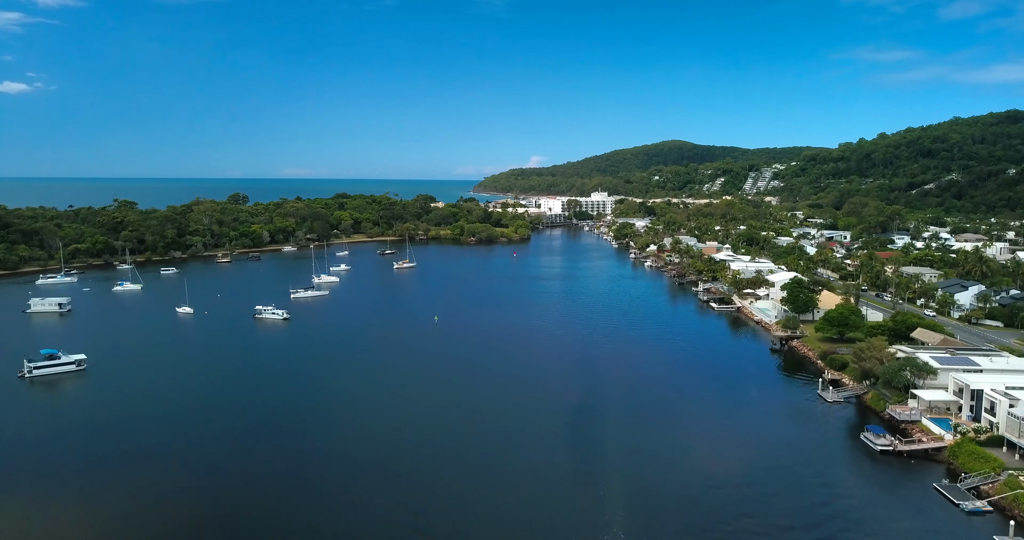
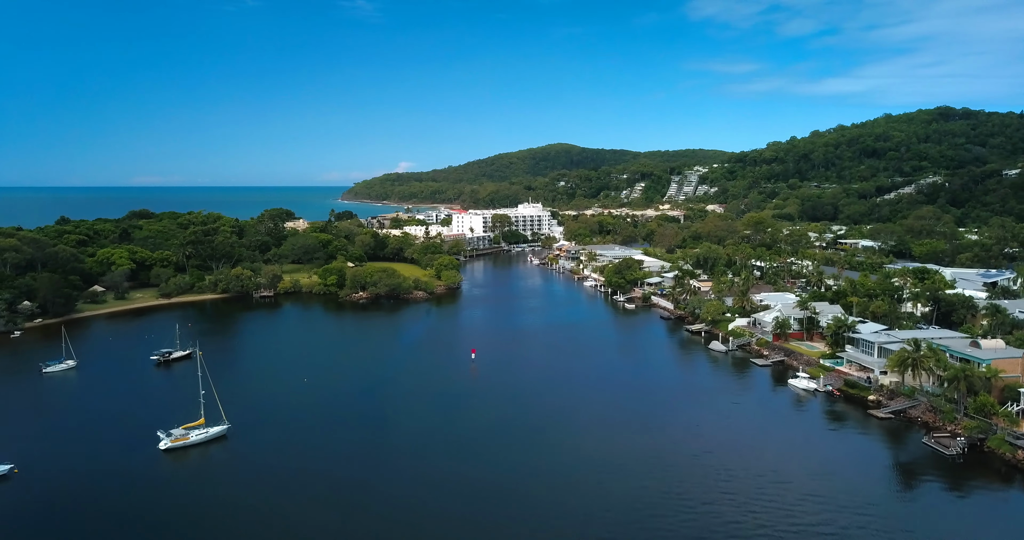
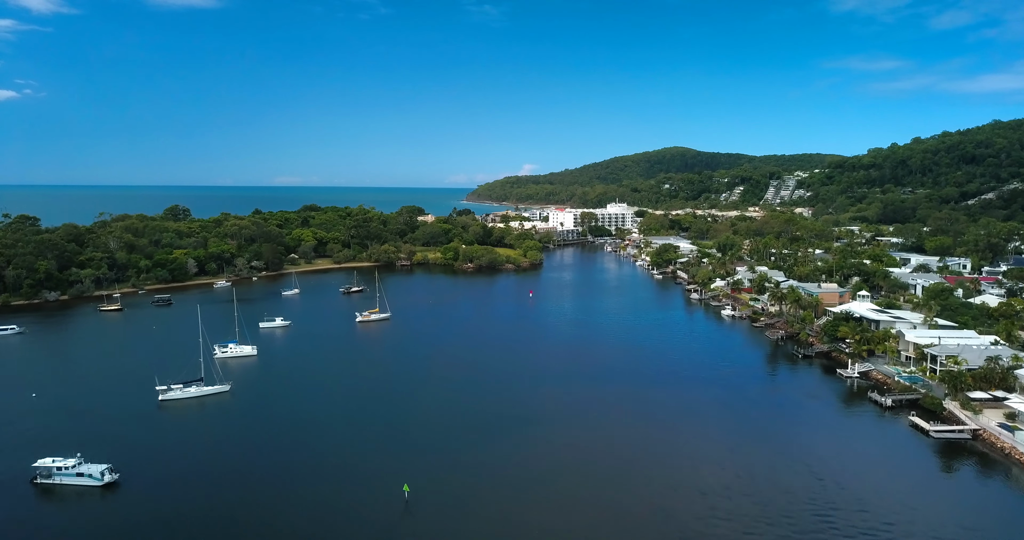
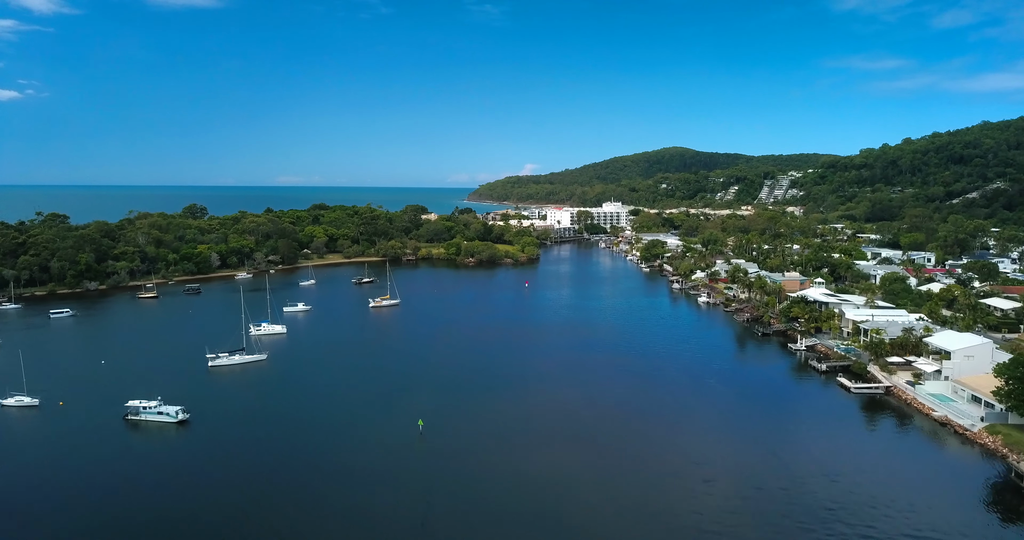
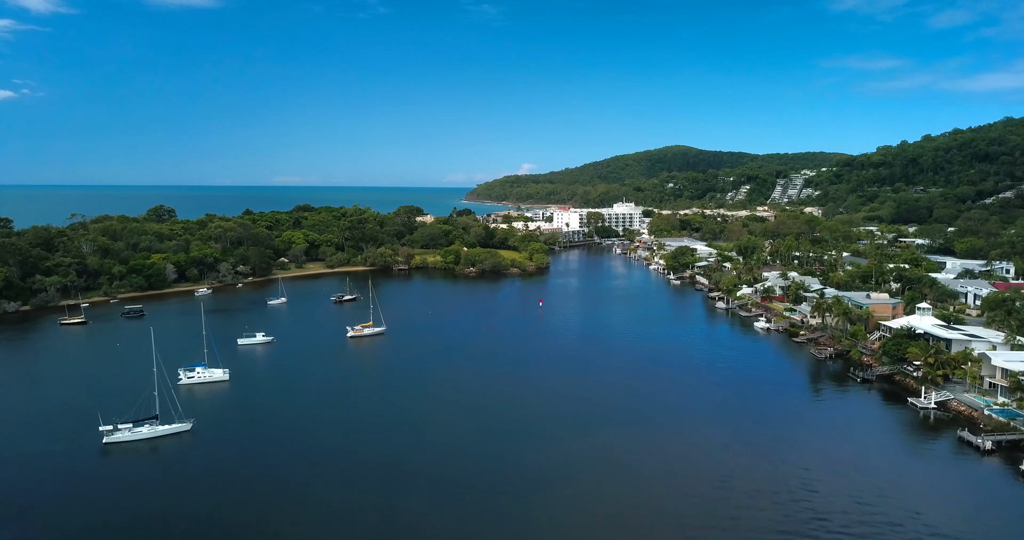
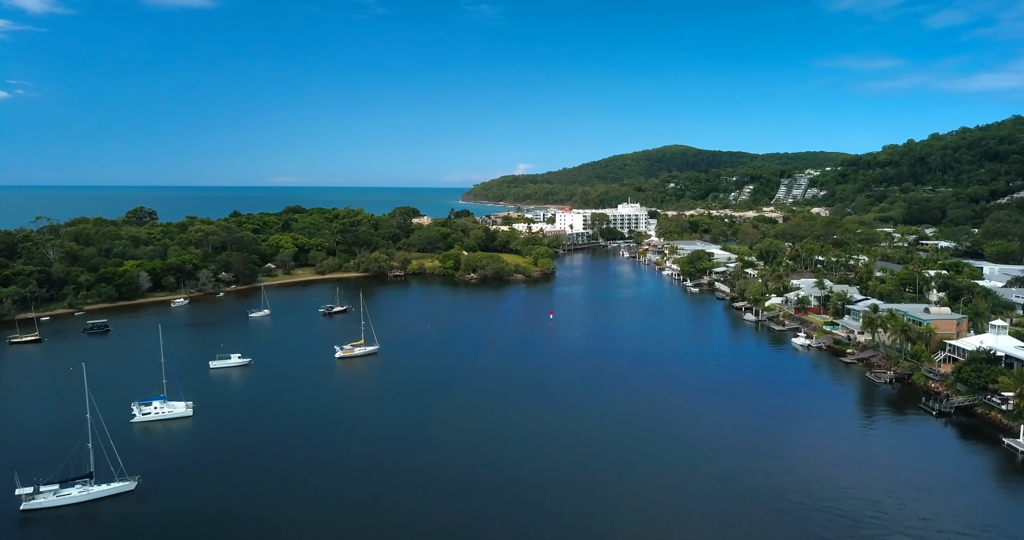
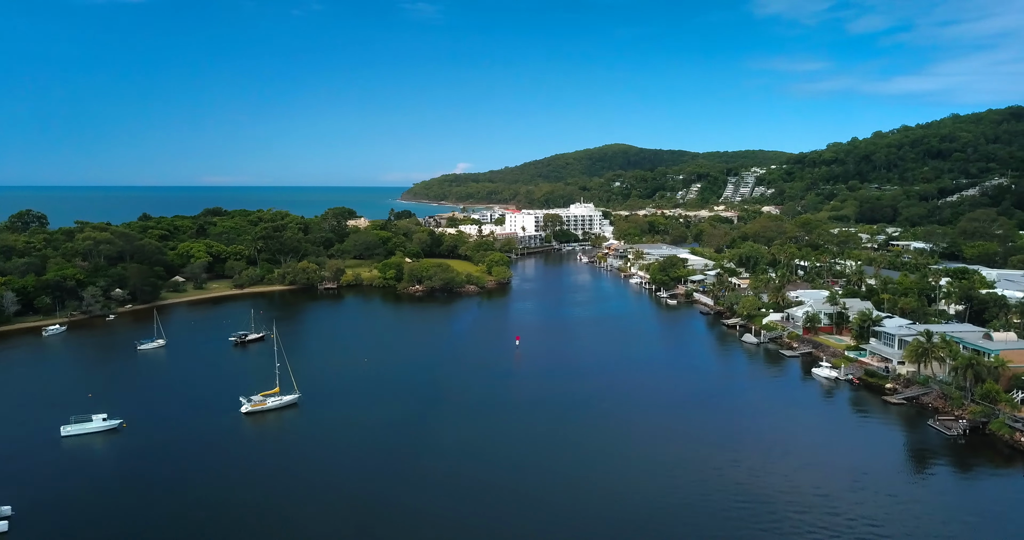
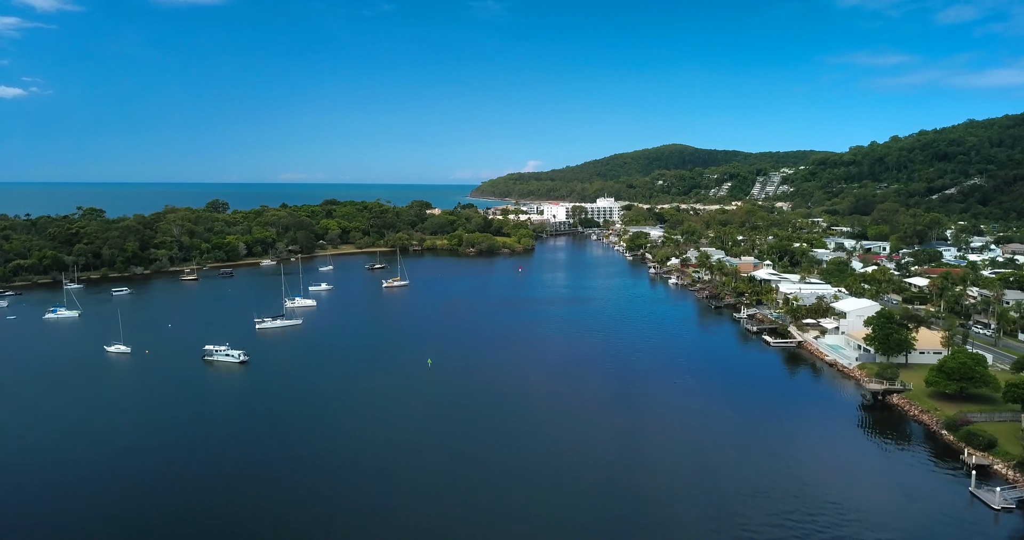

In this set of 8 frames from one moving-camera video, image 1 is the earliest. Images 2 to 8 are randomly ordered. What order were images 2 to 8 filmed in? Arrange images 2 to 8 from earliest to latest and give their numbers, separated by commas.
8, 4, 3, 5, 6, 7, 2
